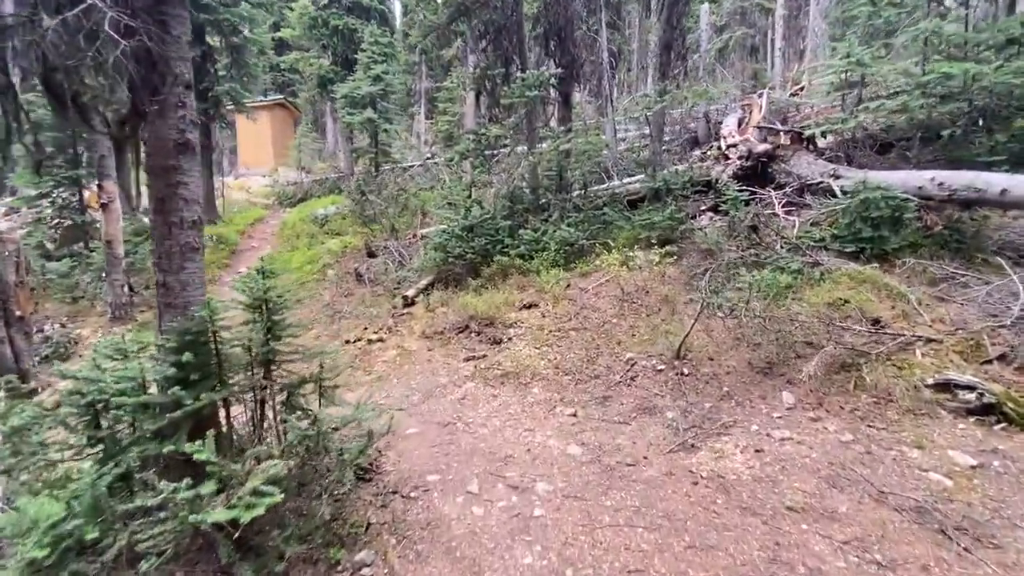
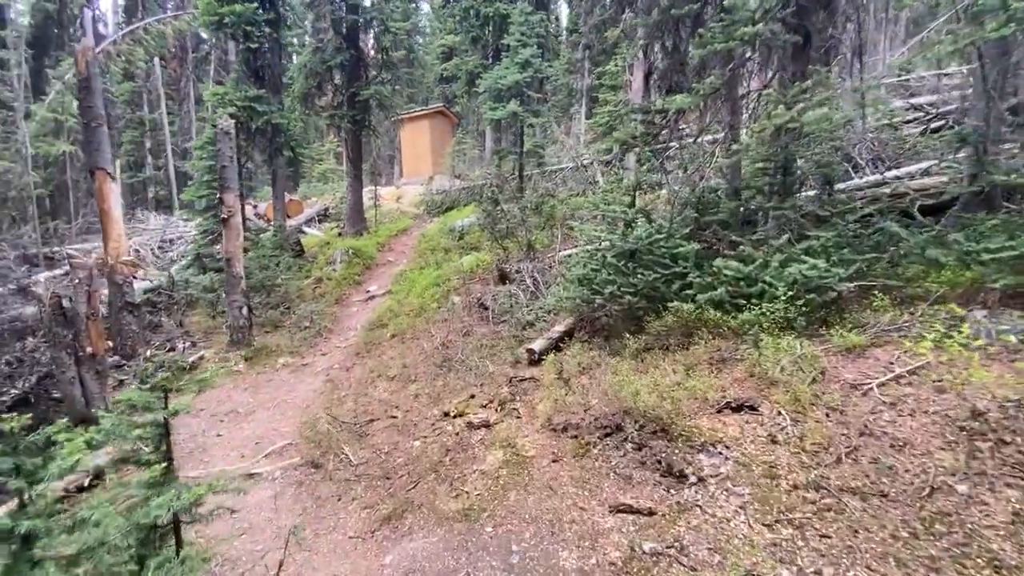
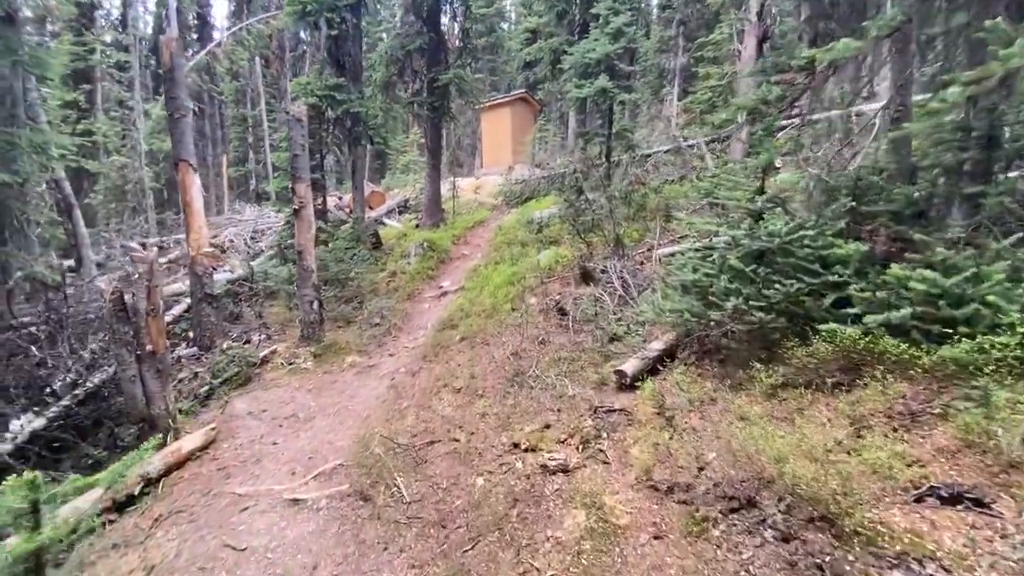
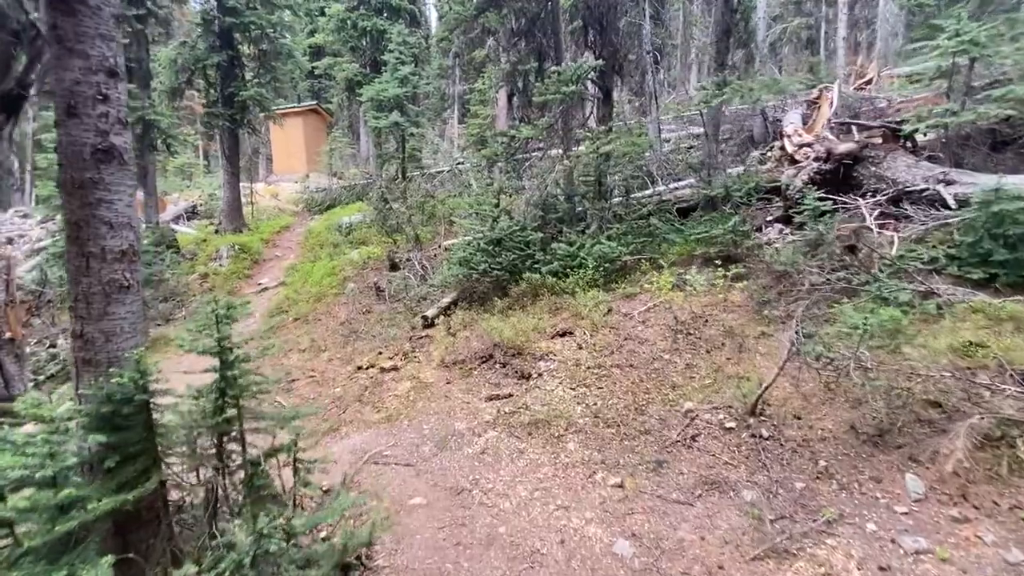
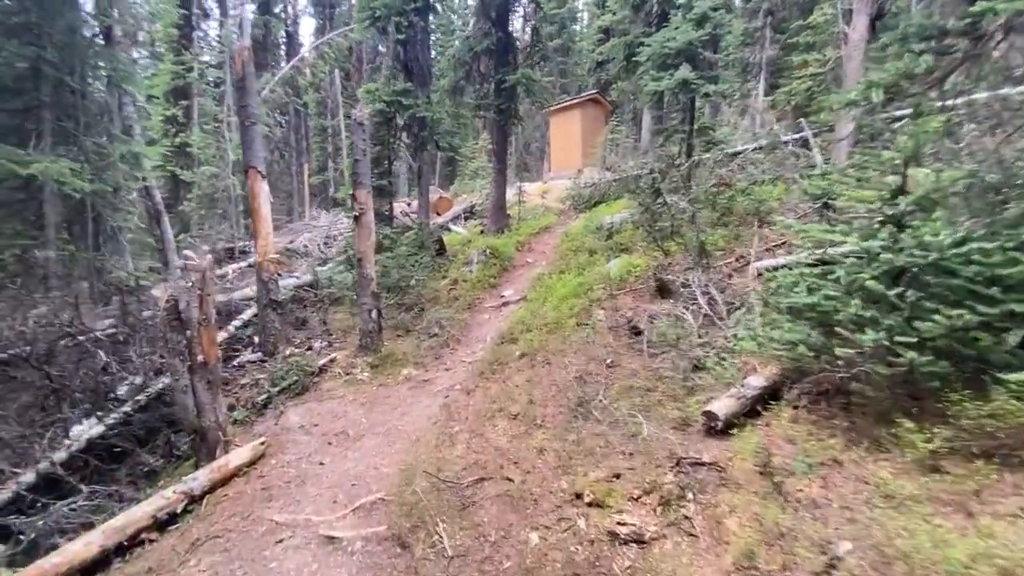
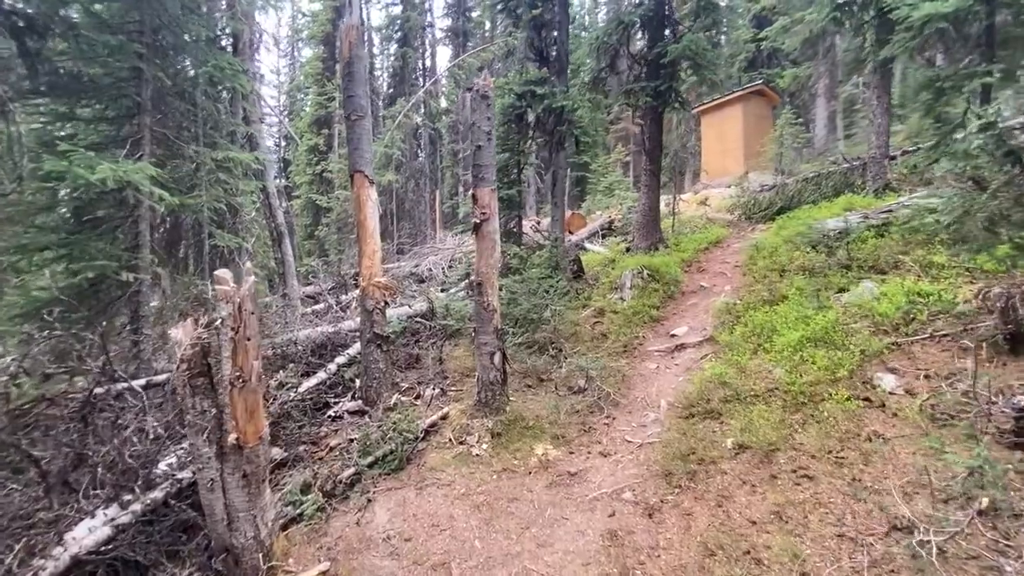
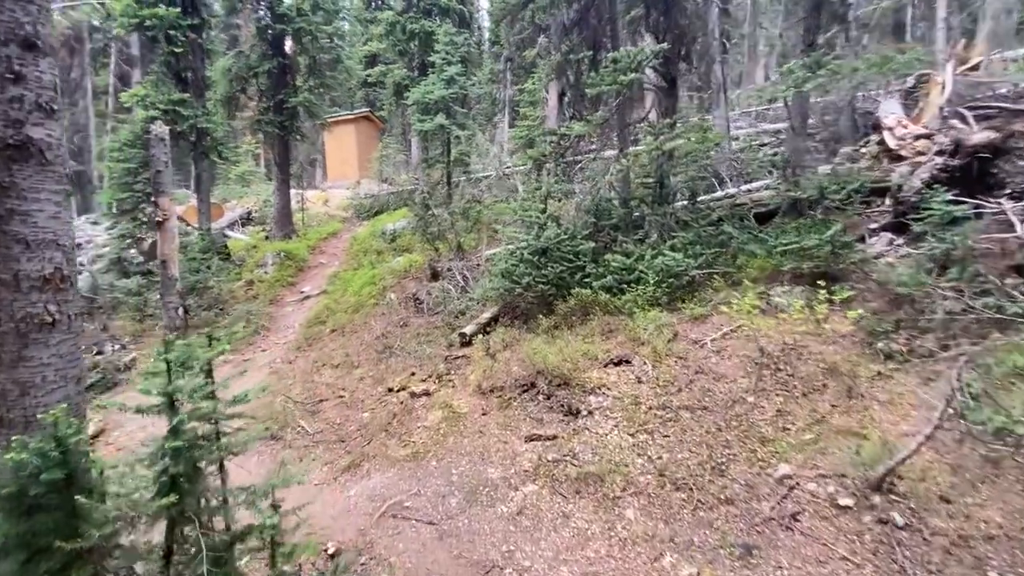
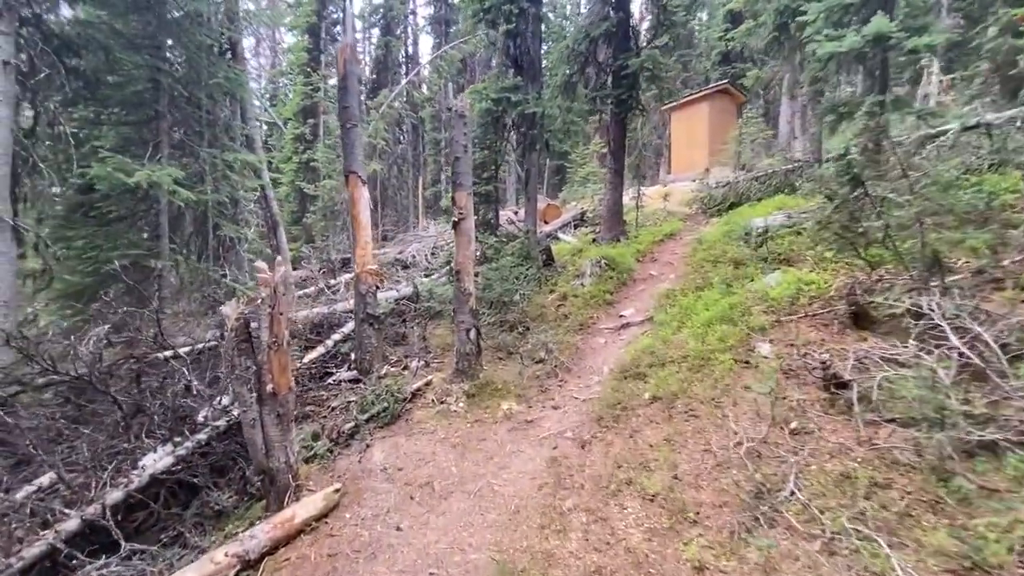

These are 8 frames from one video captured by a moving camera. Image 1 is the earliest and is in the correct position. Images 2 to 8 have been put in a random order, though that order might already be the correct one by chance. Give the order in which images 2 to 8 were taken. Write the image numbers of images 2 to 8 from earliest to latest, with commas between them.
4, 7, 2, 3, 5, 8, 6
